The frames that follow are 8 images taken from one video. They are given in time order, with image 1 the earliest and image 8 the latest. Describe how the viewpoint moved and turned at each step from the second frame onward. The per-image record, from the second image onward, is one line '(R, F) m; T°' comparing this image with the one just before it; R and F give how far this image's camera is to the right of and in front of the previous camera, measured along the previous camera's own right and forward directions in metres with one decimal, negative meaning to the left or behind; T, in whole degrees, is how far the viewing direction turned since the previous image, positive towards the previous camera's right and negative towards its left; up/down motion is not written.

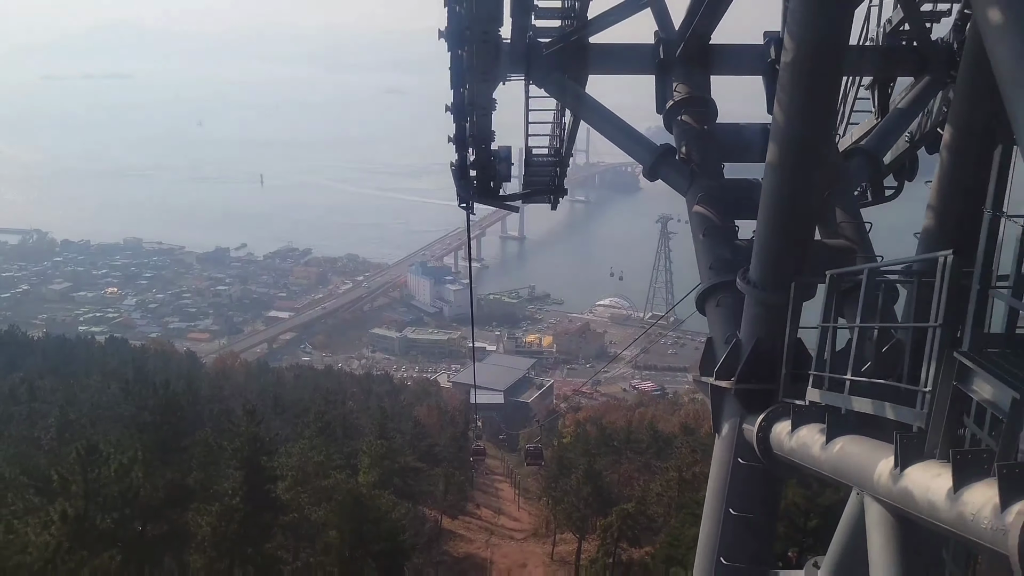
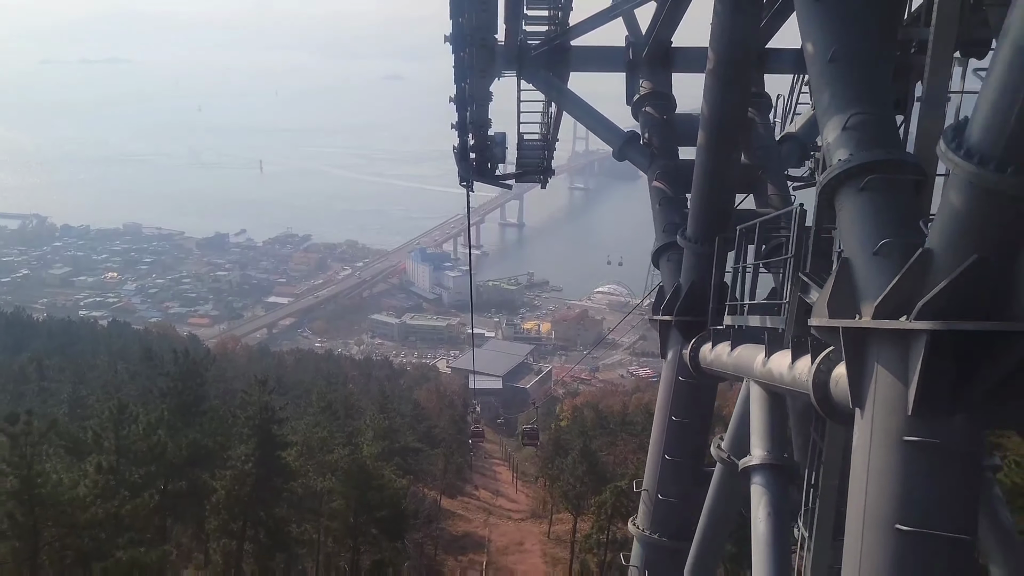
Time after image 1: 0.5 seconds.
(0.0, -0.6) m; 0°
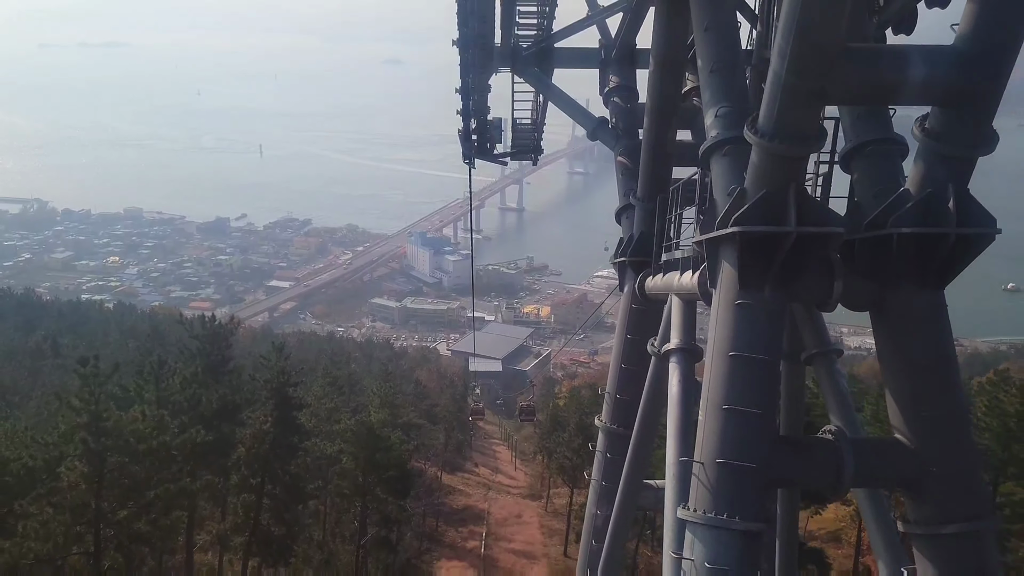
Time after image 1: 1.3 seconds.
(0.0, -0.9) m; 0°
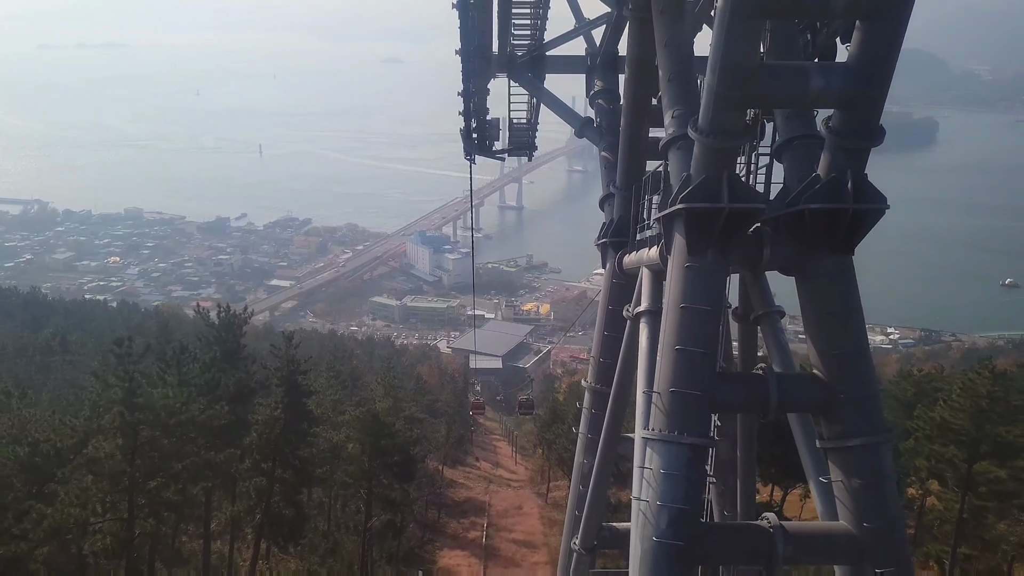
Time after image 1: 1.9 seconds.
(0.0, -0.6) m; 0°
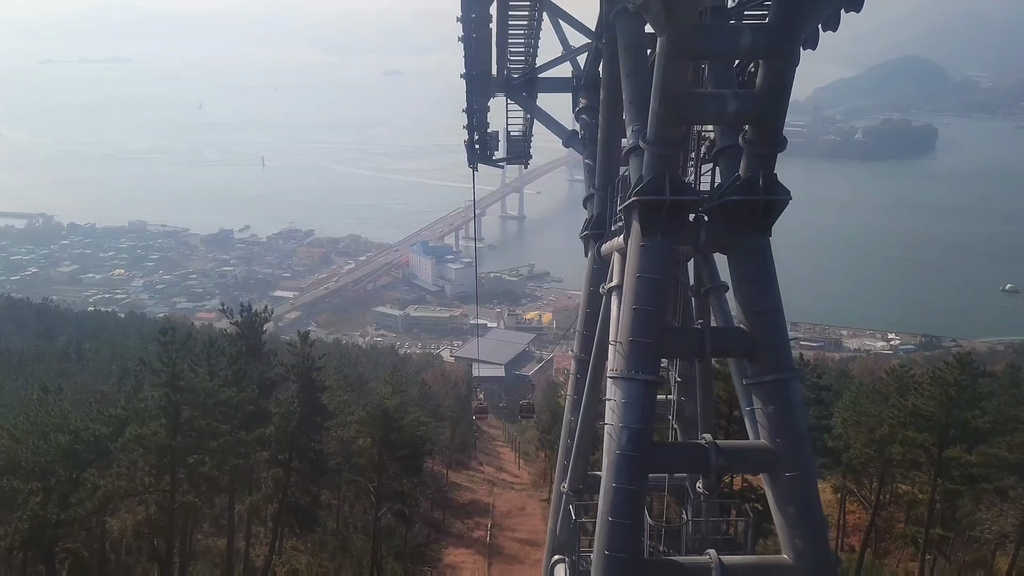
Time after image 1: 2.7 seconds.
(0.0, -0.9) m; 0°
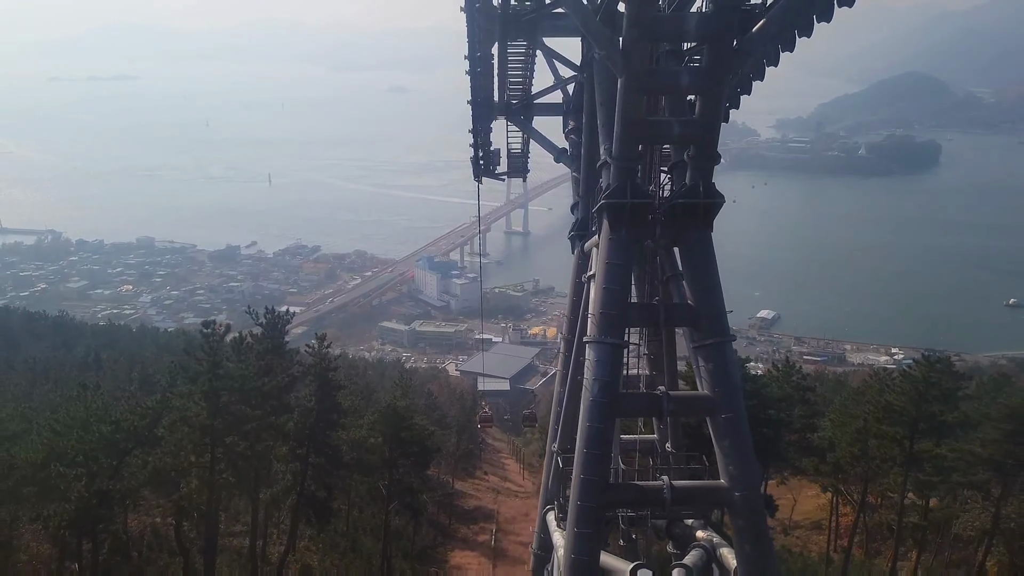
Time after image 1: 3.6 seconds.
(+0.1, -1.0) m; 0°
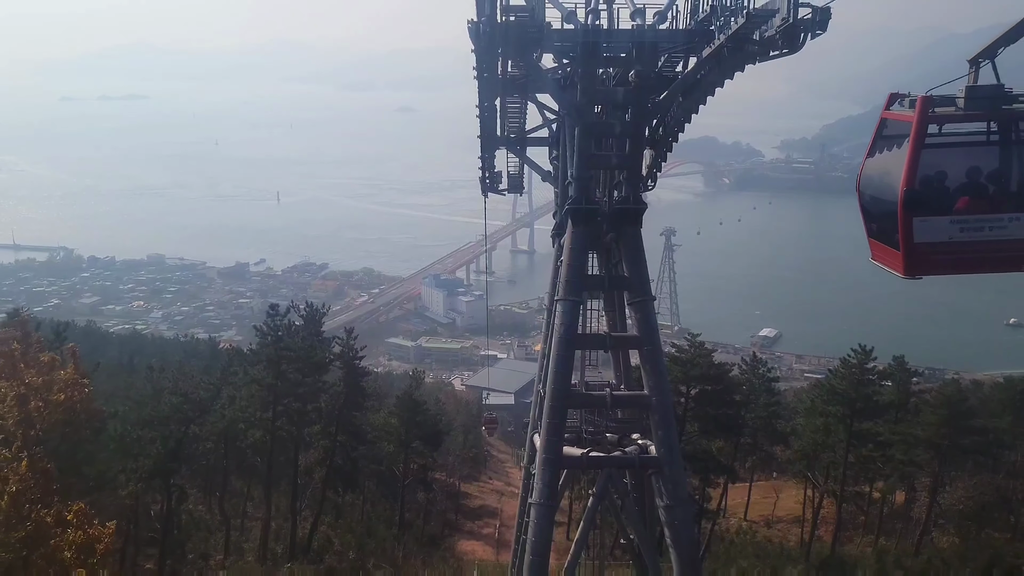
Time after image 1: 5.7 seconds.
(+0.1, -2.4) m; 0°
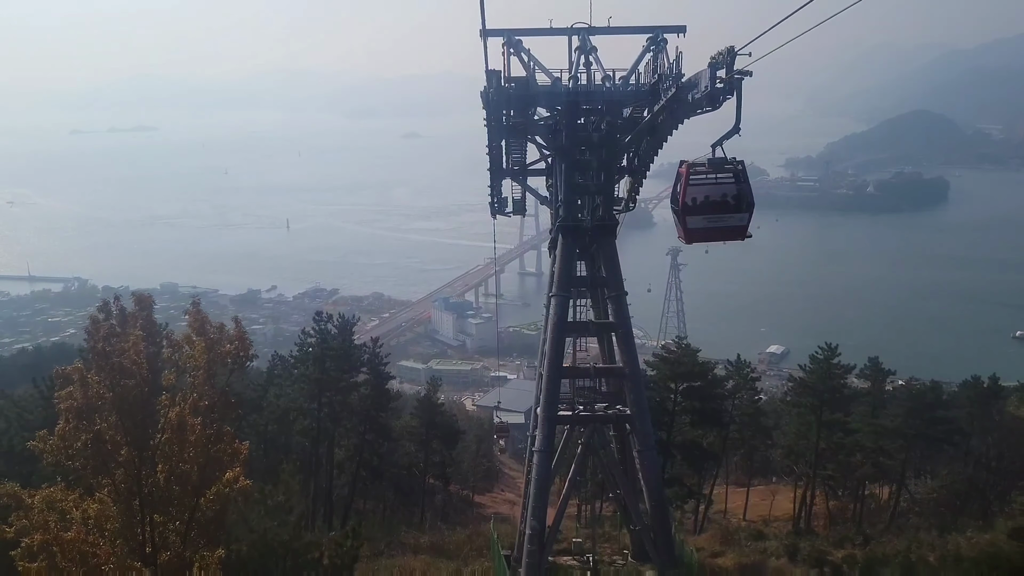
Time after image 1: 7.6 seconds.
(0.0, -2.1) m; -1°
